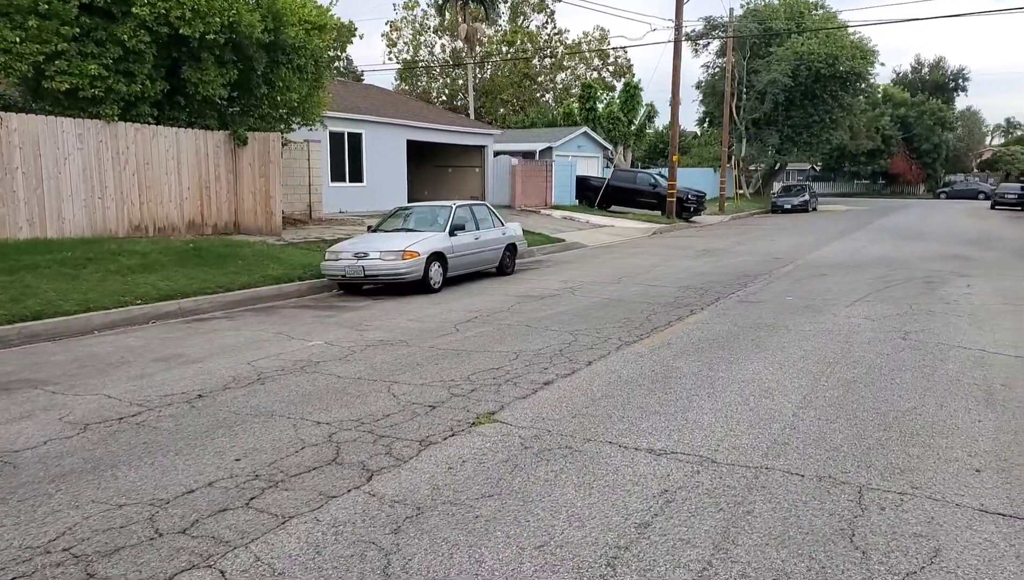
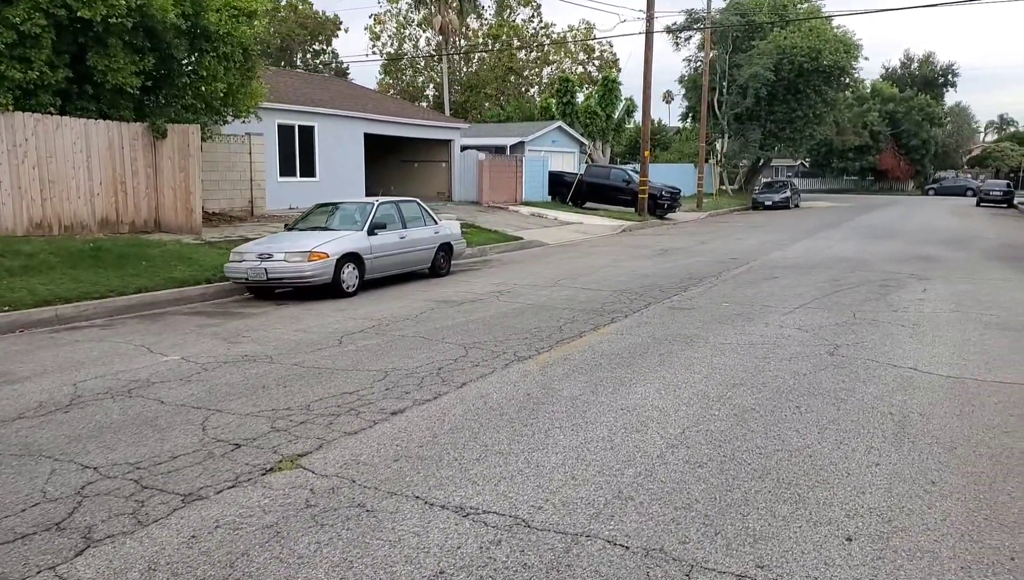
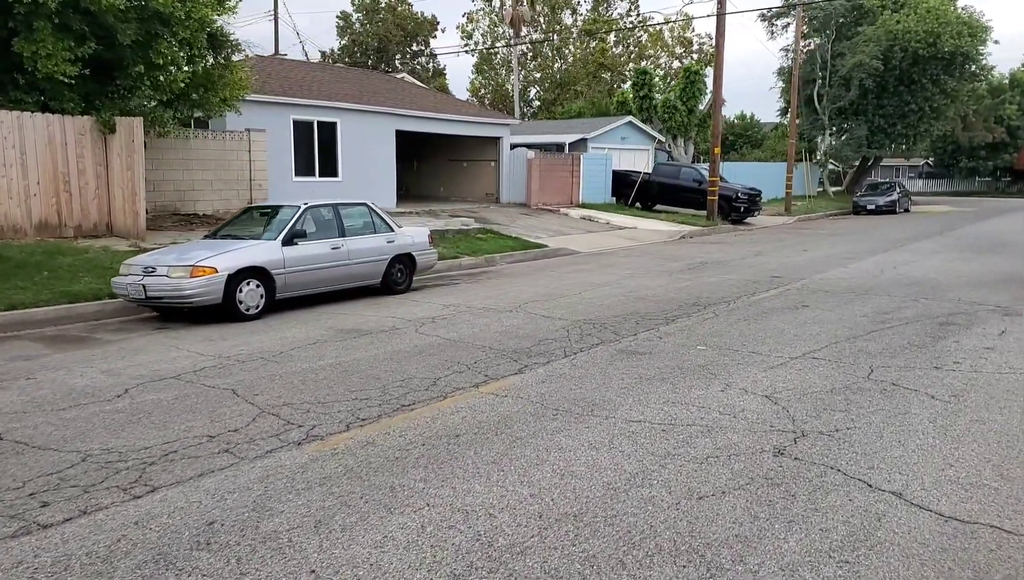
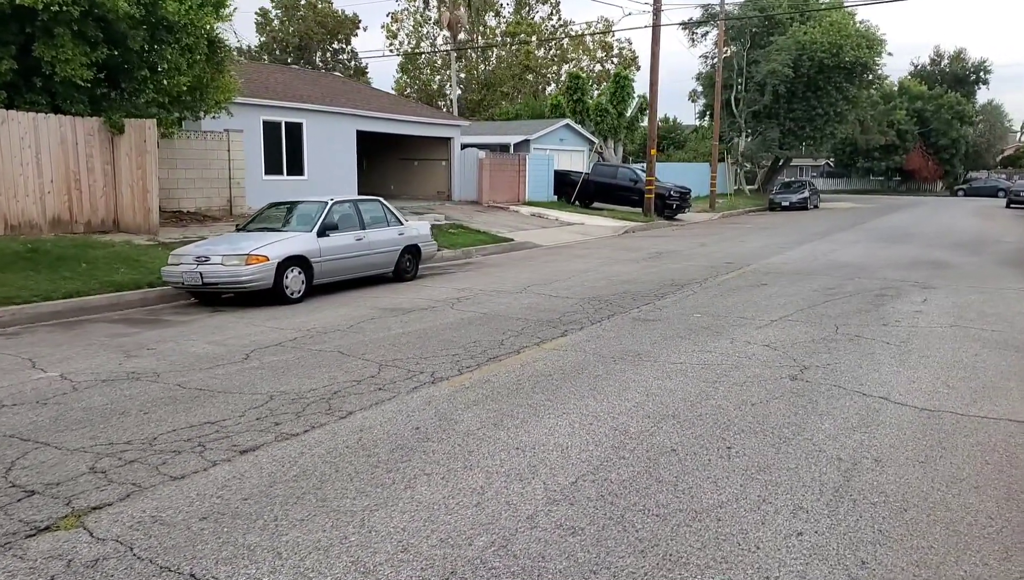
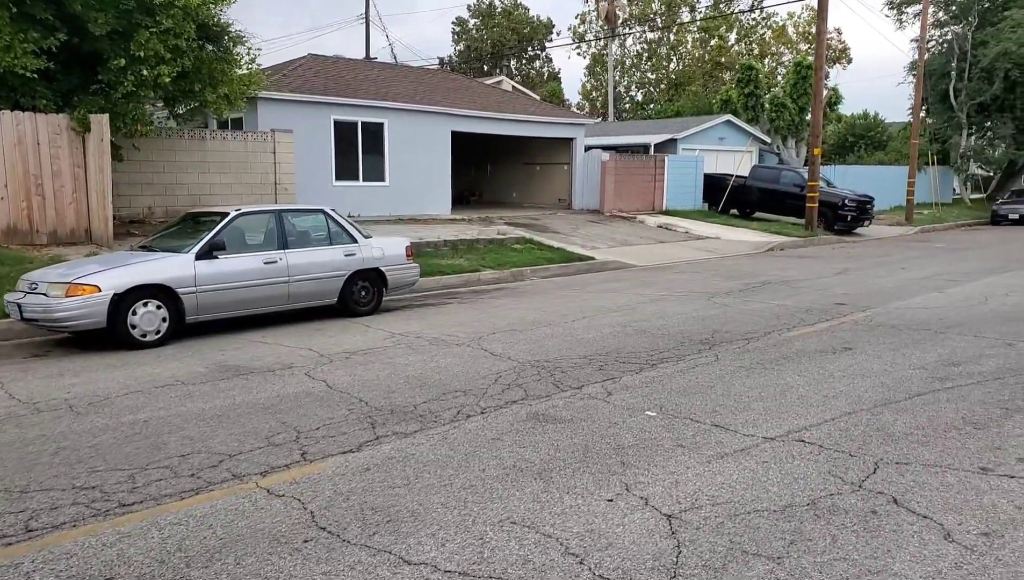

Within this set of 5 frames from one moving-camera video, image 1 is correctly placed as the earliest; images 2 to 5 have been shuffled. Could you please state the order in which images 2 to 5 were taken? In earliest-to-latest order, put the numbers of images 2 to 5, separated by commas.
2, 4, 3, 5
